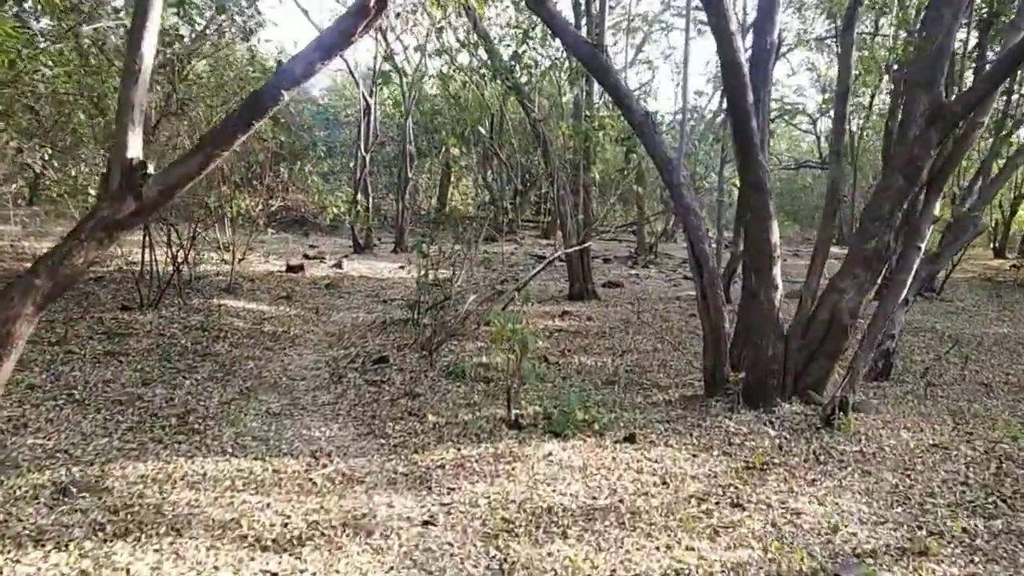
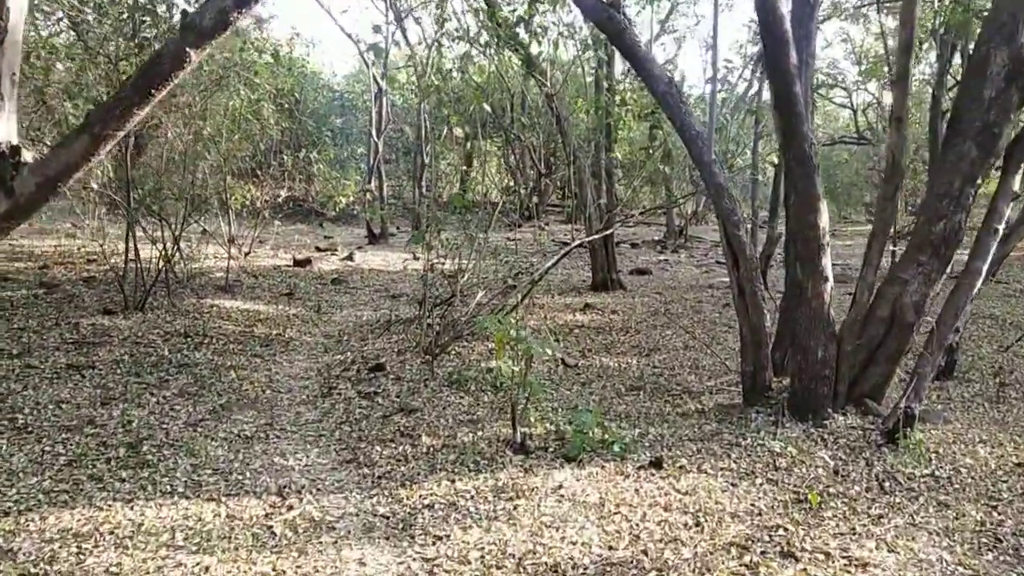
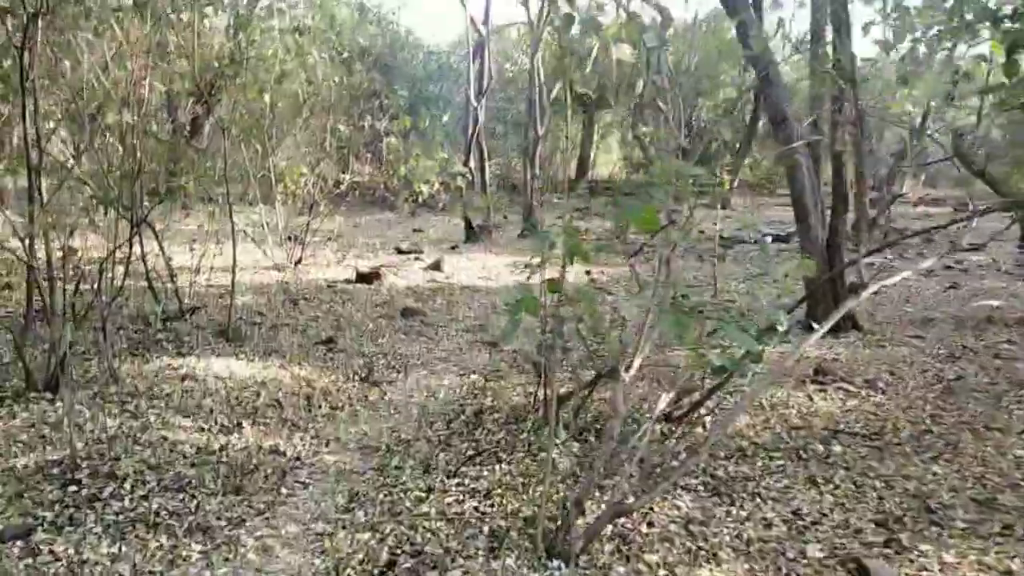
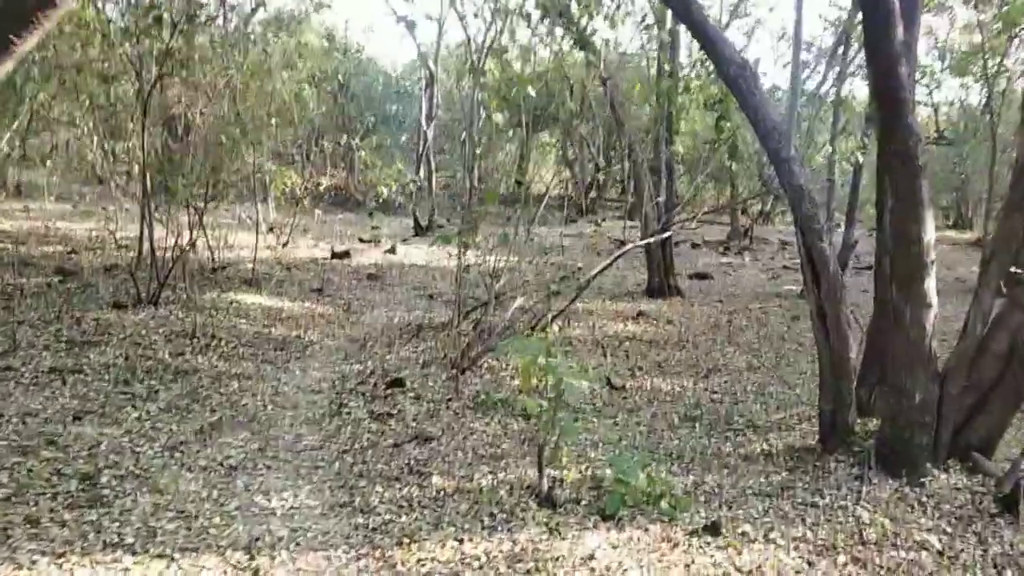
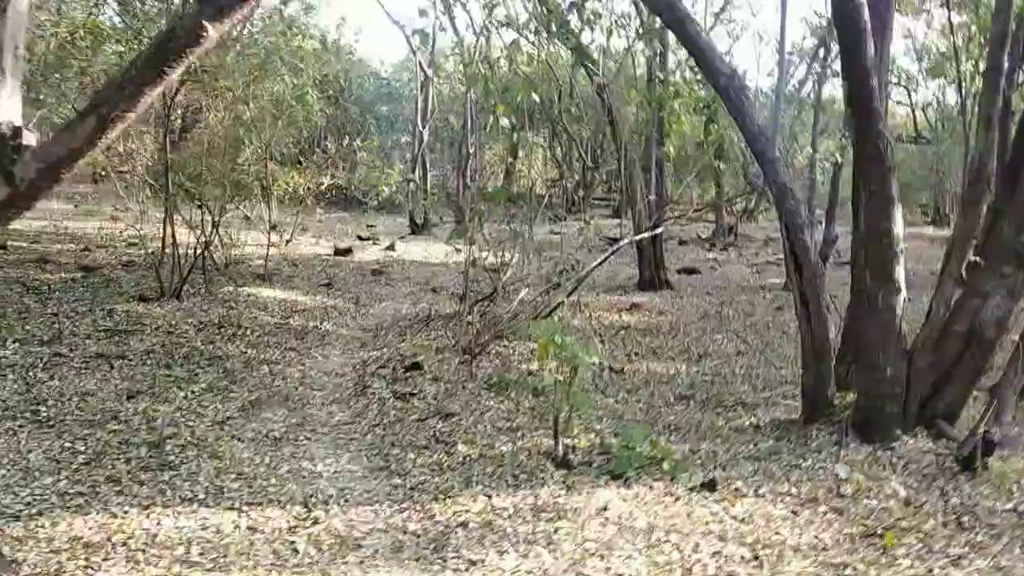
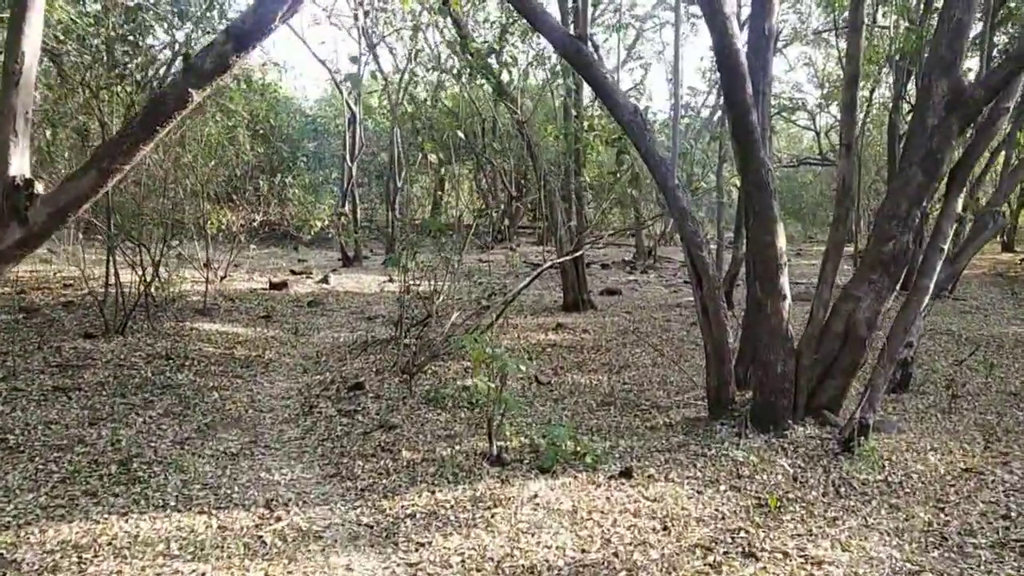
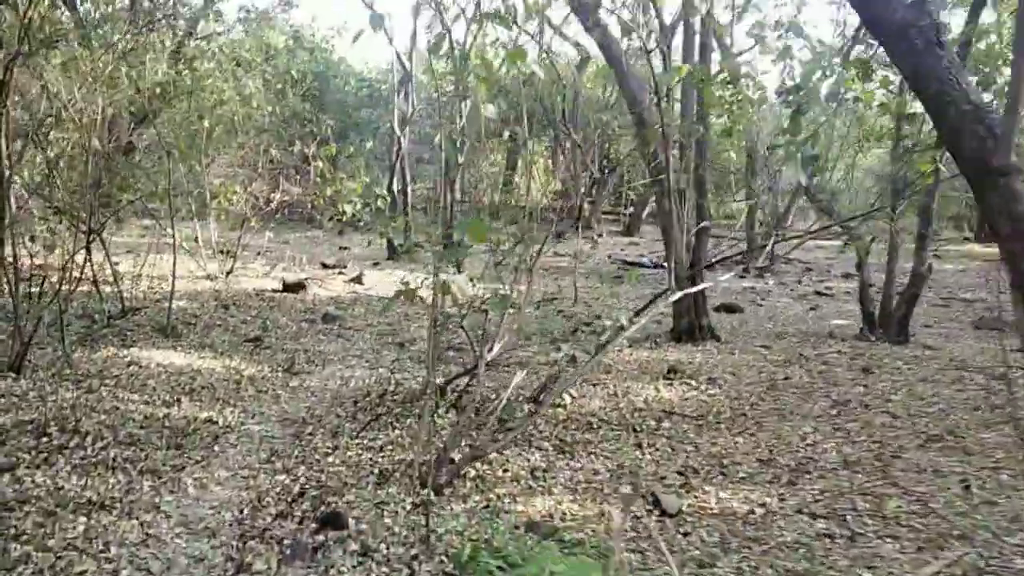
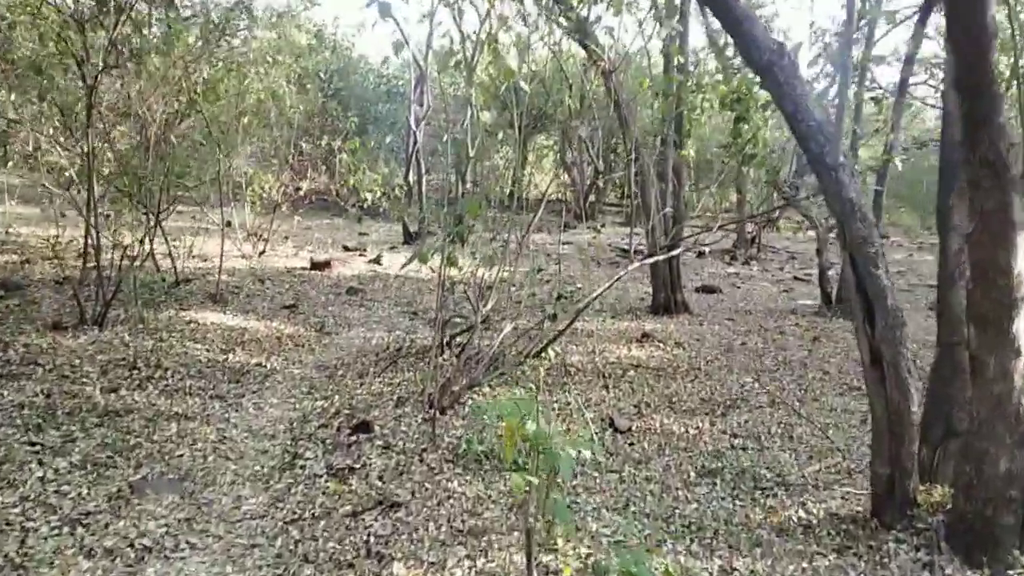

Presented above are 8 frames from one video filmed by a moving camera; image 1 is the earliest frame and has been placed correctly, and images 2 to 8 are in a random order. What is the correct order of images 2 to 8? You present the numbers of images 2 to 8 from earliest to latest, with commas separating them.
6, 2, 5, 4, 8, 7, 3
